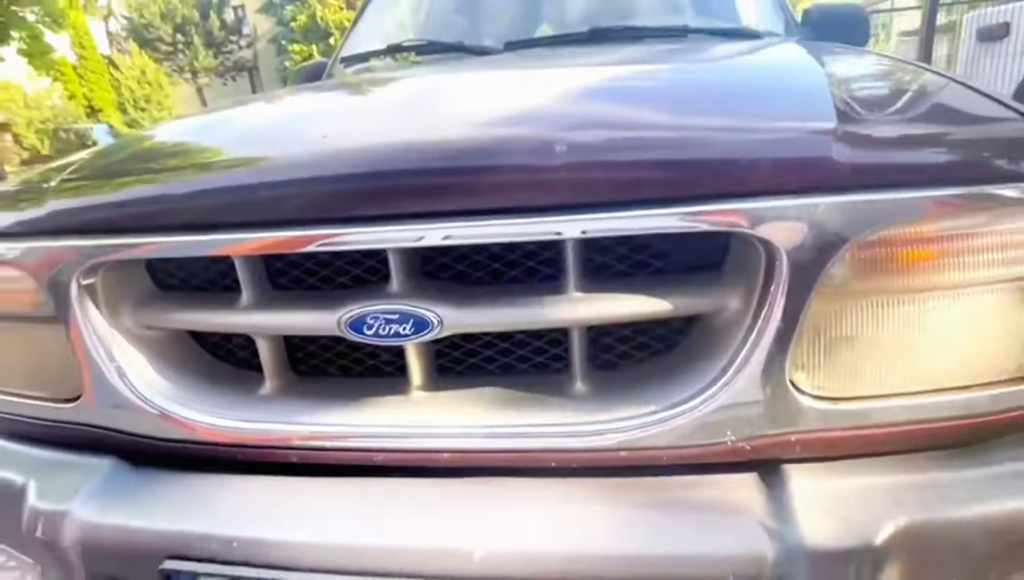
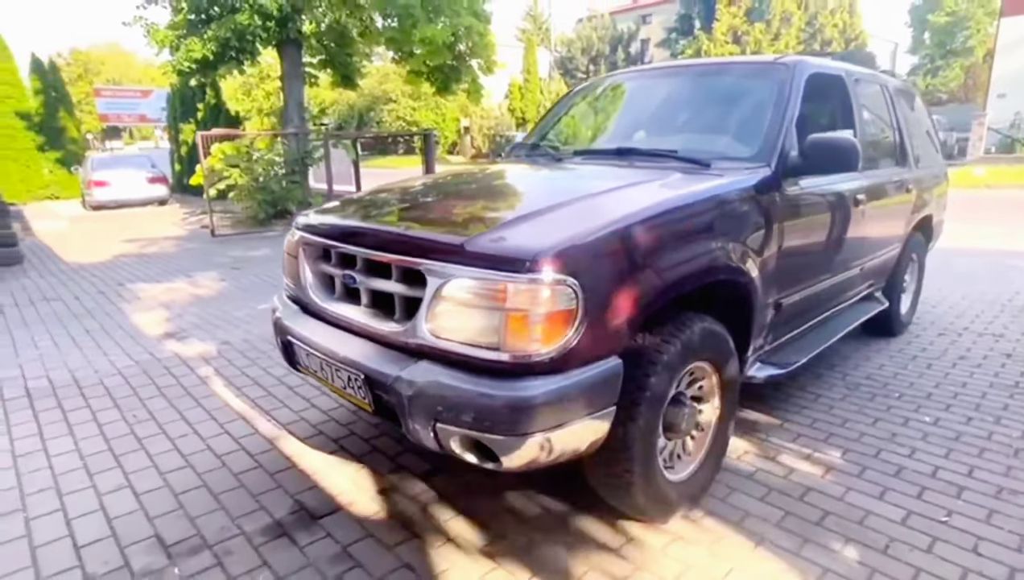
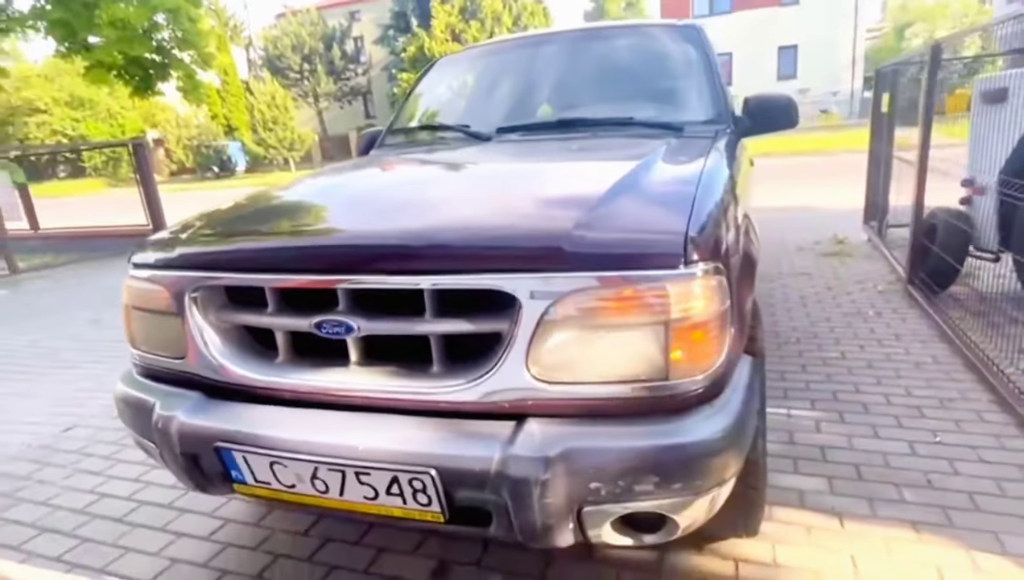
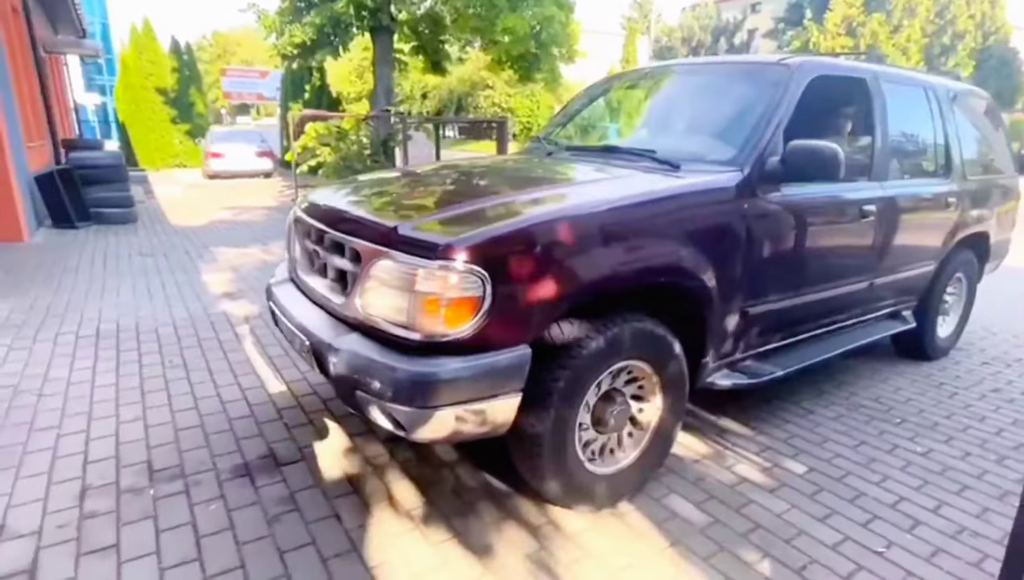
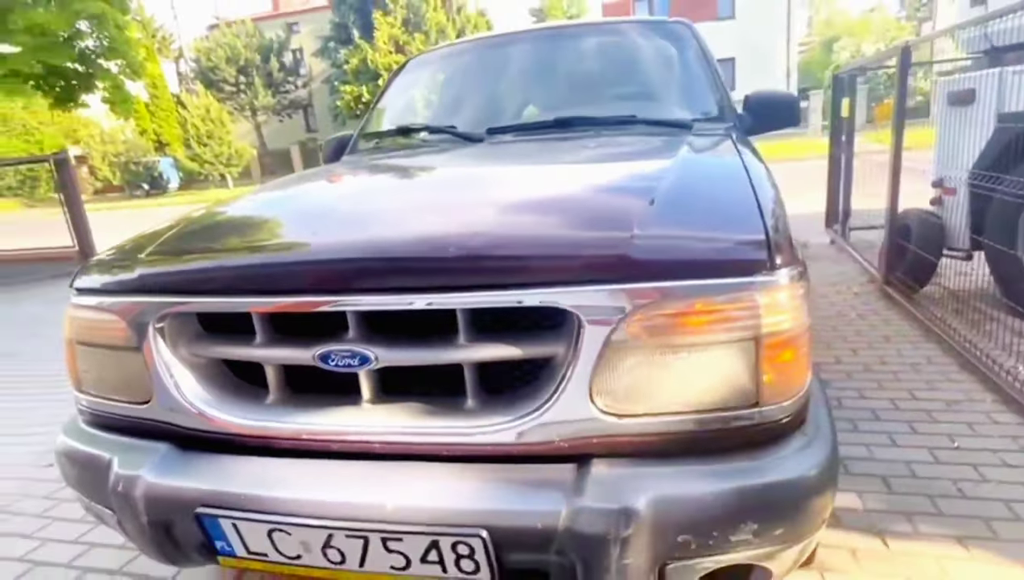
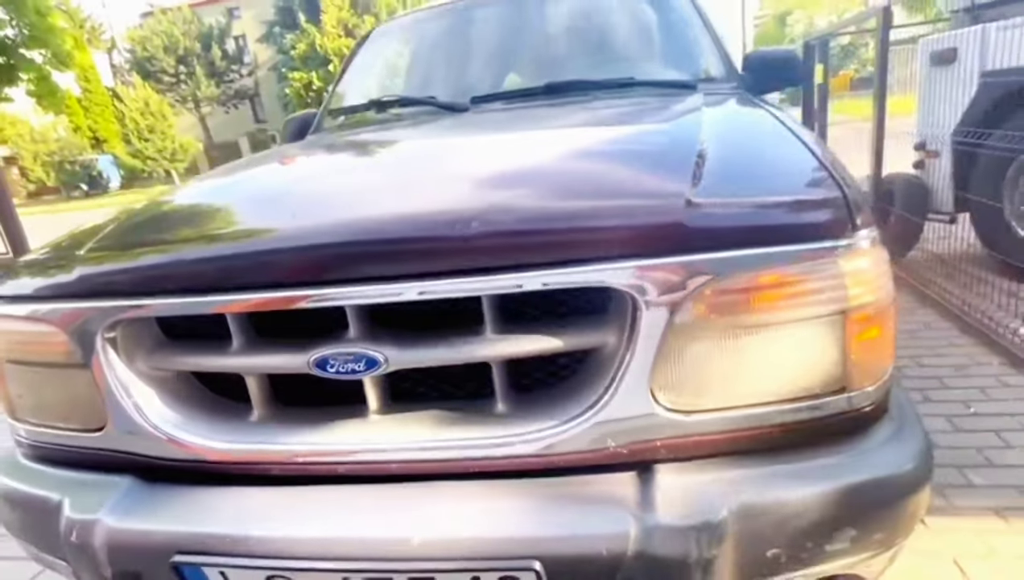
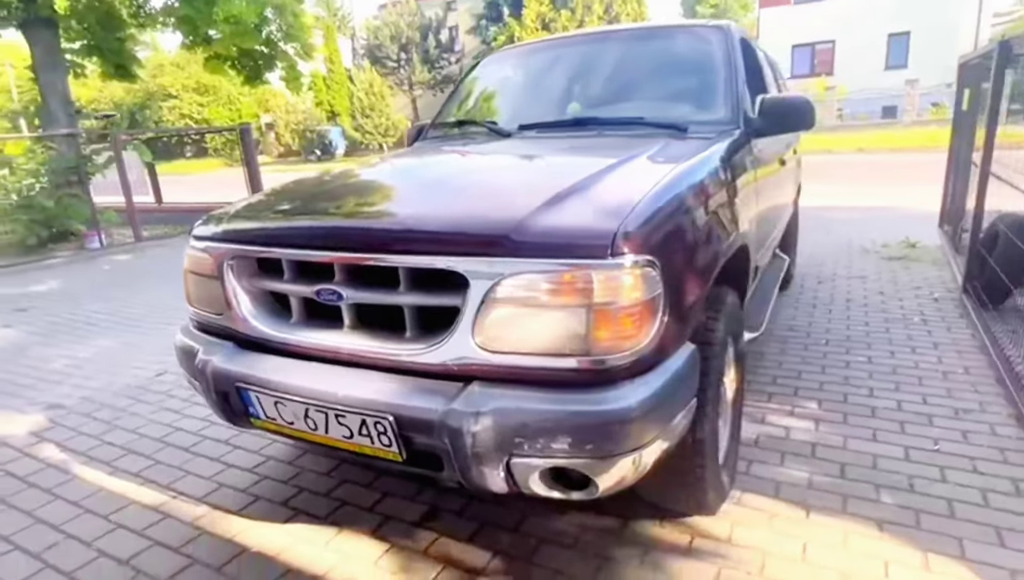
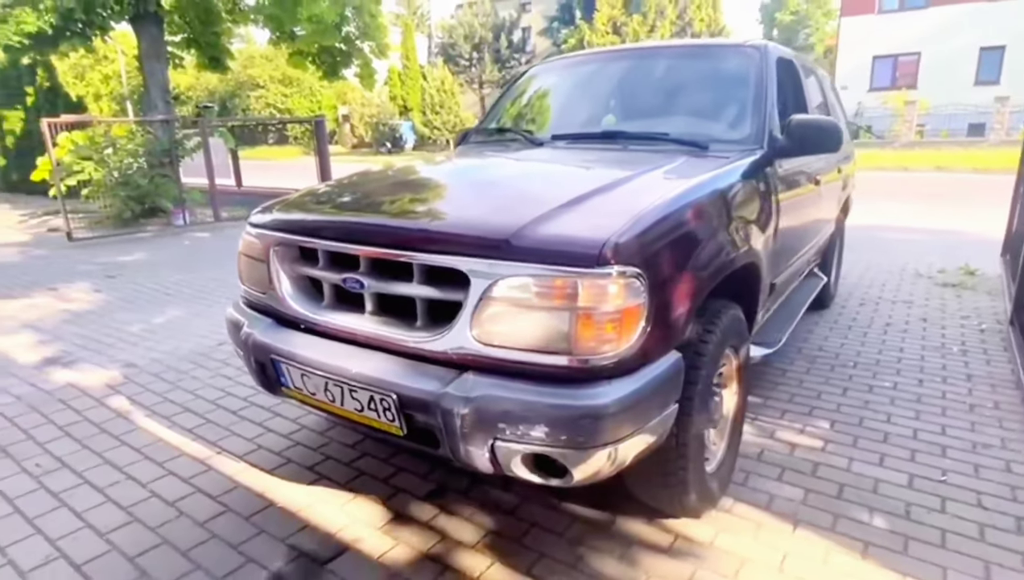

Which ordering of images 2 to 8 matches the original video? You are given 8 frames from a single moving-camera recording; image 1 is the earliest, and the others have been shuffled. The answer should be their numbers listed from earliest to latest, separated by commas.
6, 5, 3, 7, 8, 2, 4
